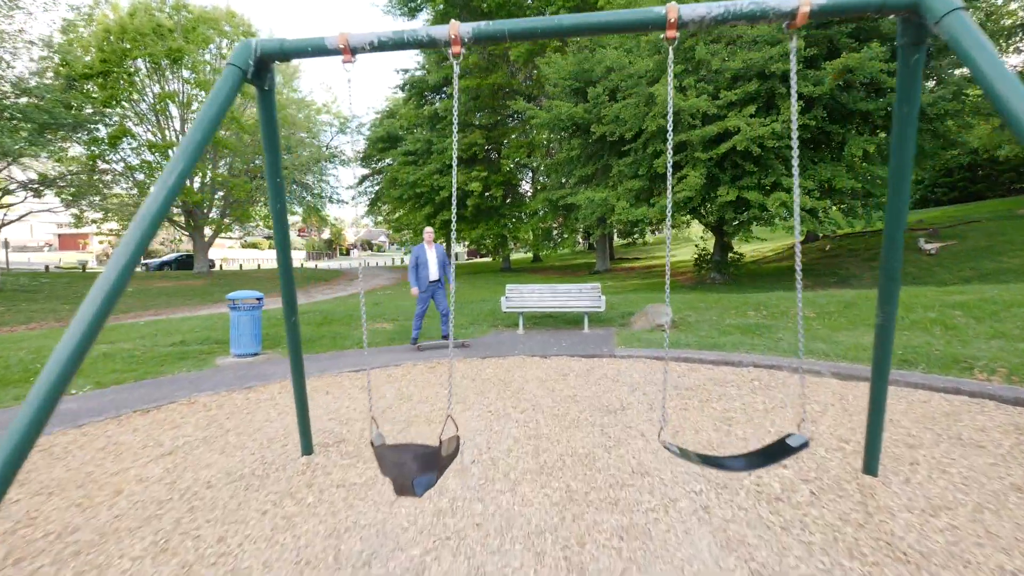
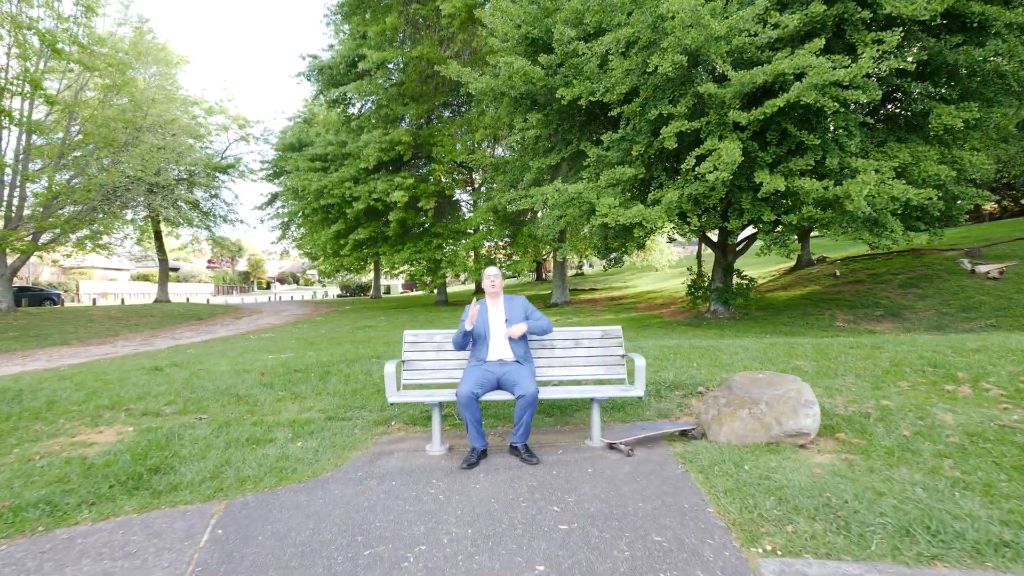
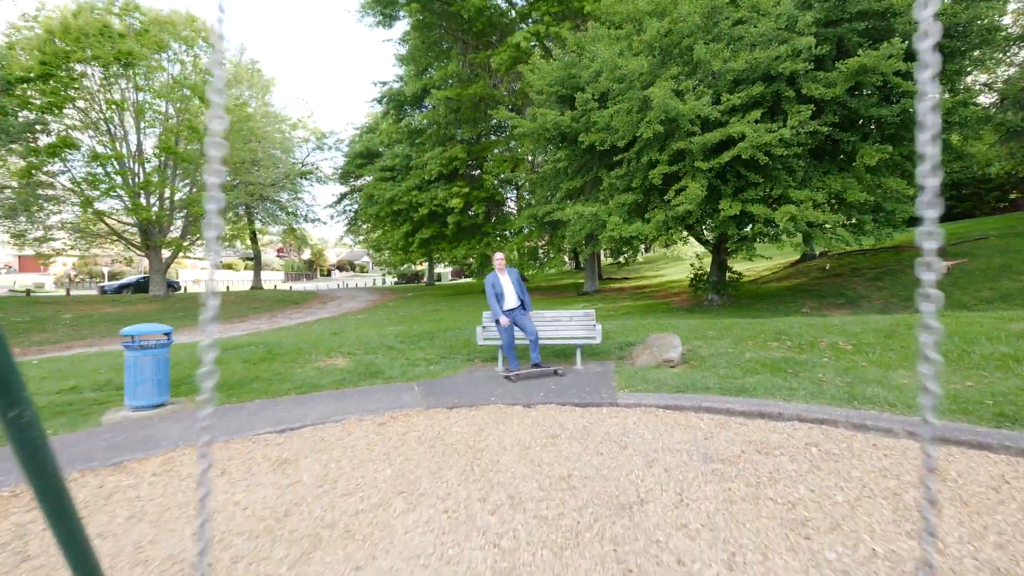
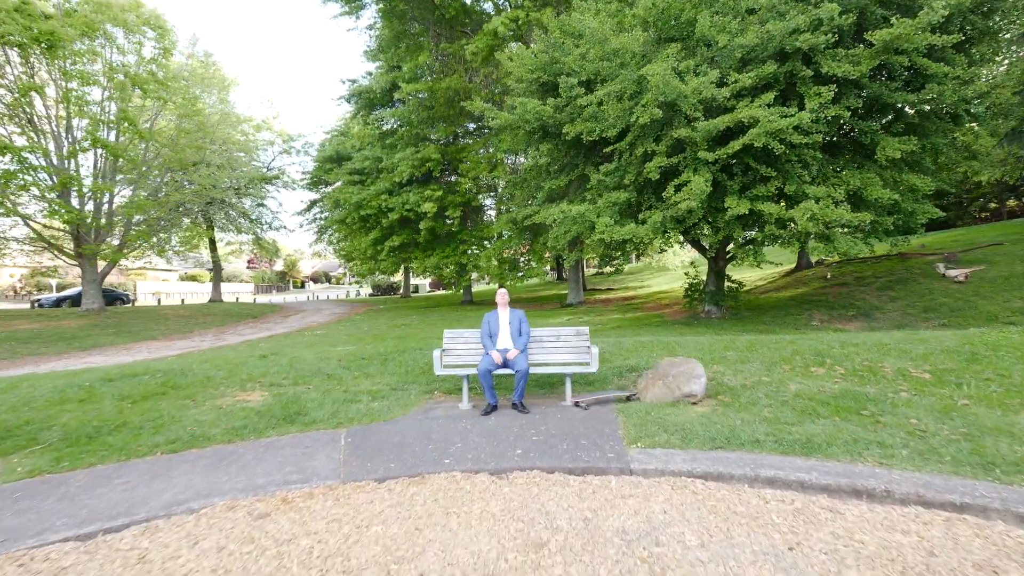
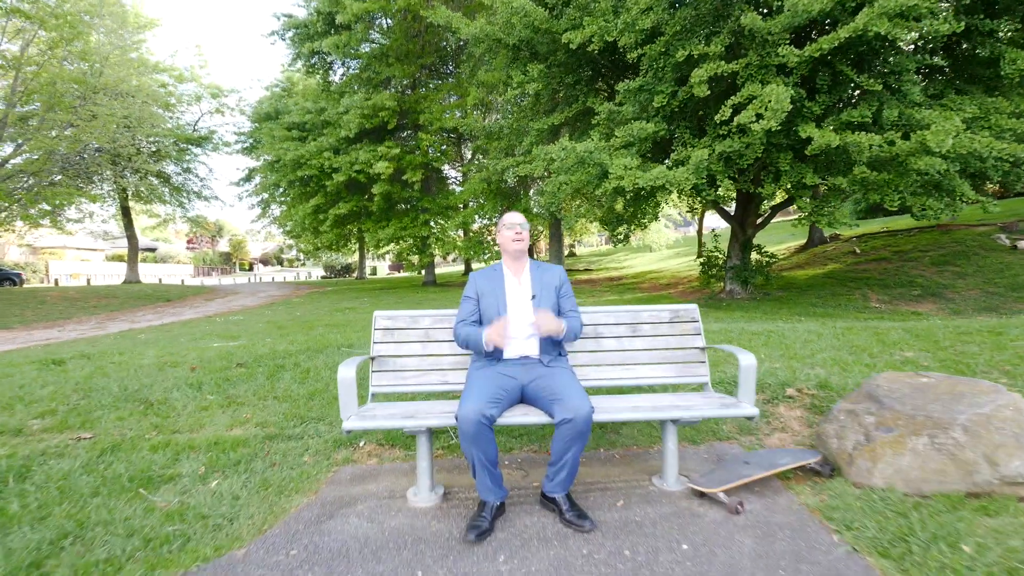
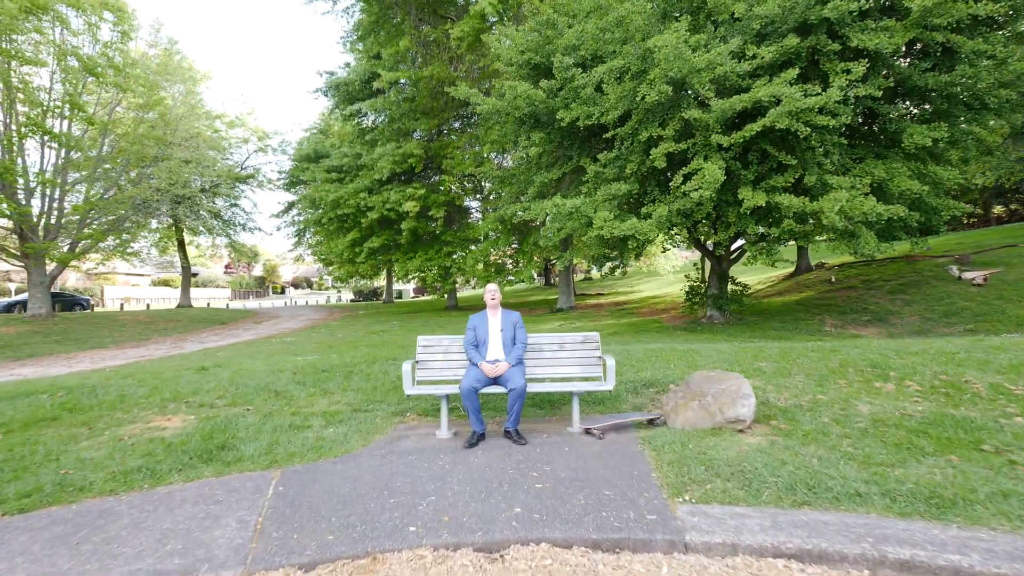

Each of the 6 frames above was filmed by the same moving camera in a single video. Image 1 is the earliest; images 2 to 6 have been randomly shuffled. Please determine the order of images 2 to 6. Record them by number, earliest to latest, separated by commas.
3, 4, 6, 2, 5
